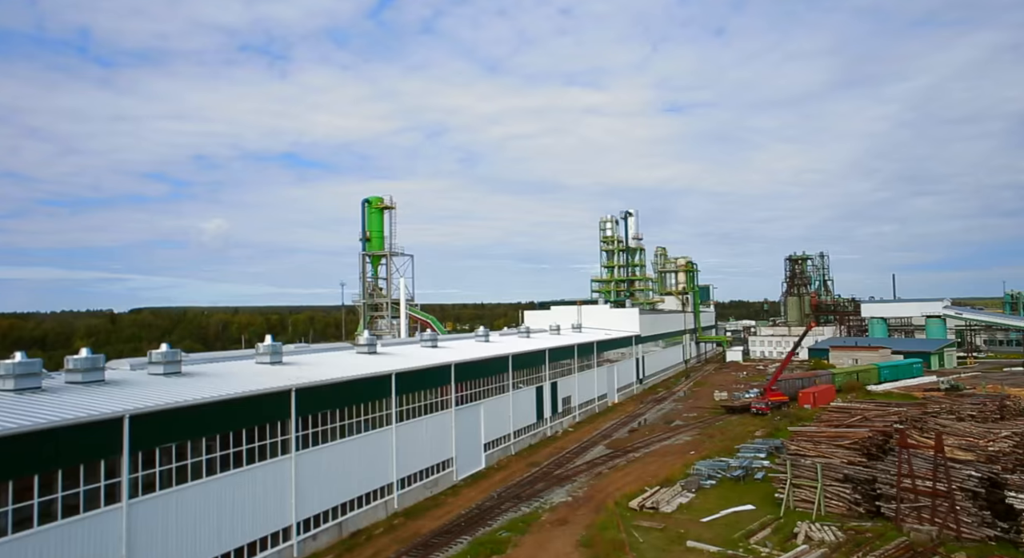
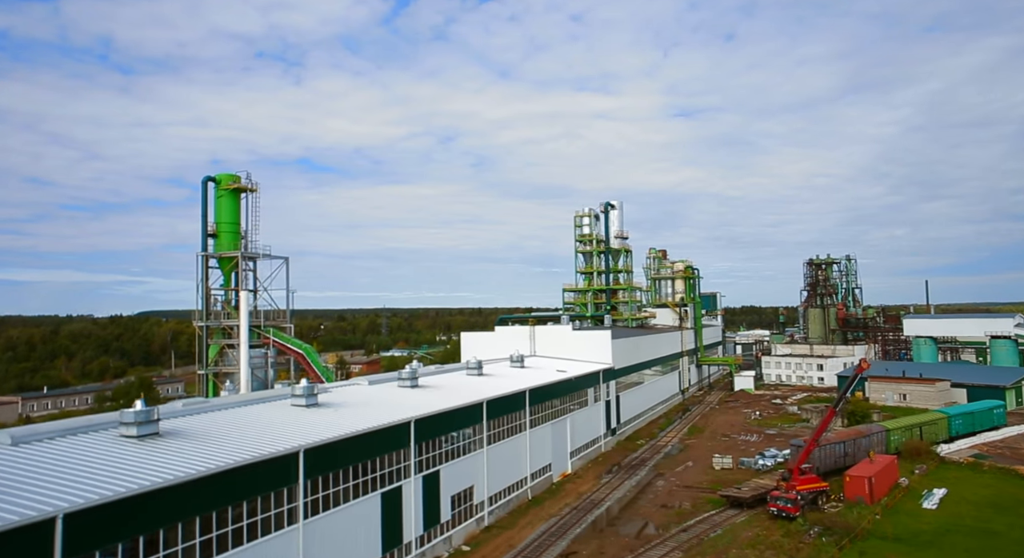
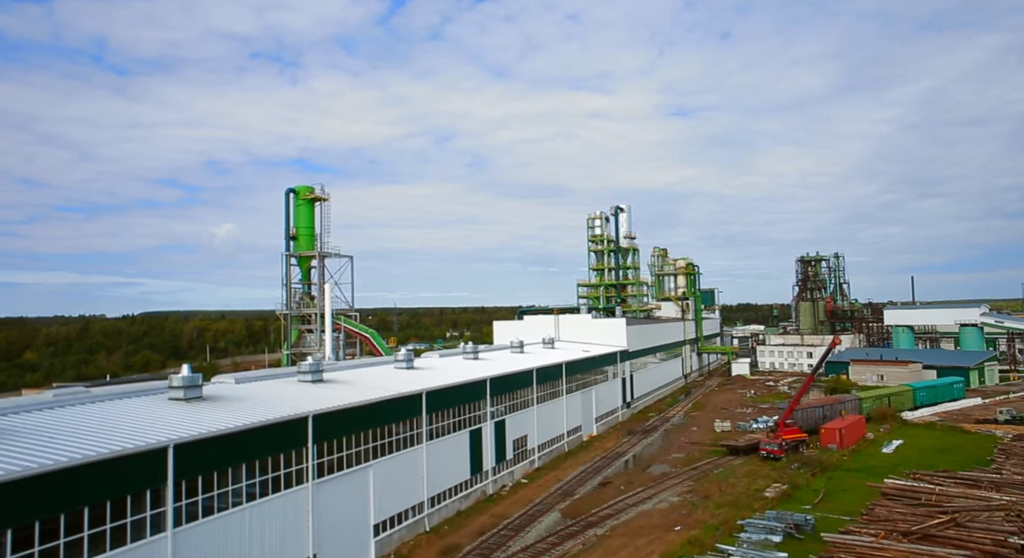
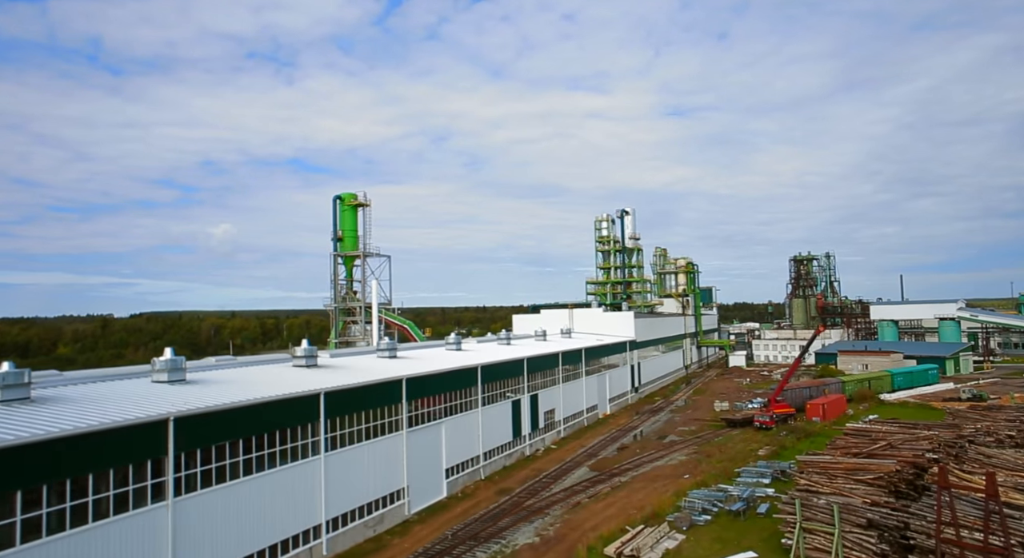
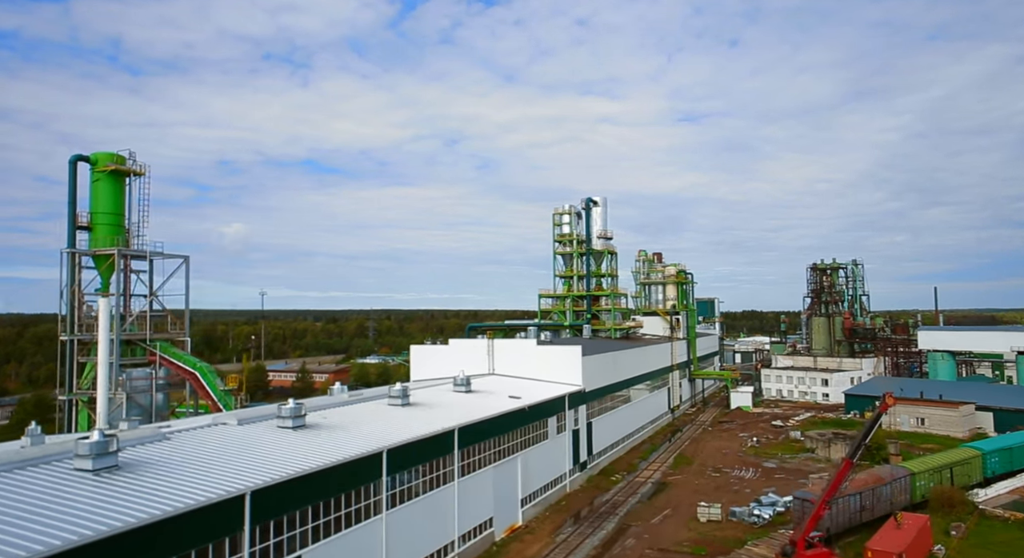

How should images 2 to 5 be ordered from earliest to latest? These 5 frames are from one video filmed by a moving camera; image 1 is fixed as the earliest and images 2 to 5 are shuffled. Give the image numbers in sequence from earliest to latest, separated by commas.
4, 3, 2, 5
